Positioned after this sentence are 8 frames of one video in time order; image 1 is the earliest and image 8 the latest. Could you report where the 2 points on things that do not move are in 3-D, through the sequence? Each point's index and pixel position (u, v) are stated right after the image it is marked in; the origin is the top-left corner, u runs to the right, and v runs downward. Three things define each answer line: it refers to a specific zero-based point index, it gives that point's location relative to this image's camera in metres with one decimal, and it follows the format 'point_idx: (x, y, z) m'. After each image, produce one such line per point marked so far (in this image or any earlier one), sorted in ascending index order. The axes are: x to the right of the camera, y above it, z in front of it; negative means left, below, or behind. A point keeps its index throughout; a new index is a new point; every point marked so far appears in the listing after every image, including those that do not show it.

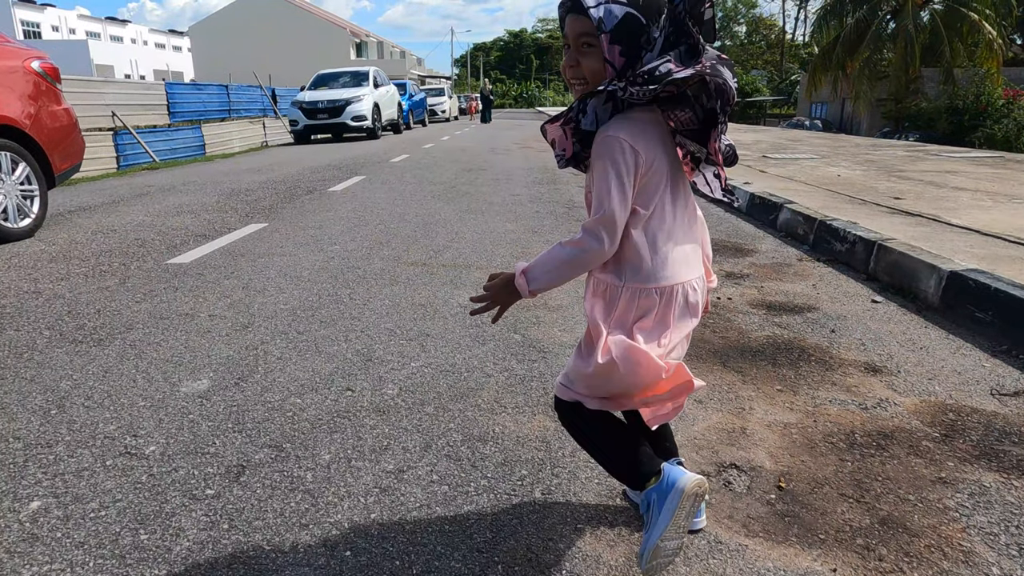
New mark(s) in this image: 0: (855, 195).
0: (+3.6, +1.0, +7.4) m
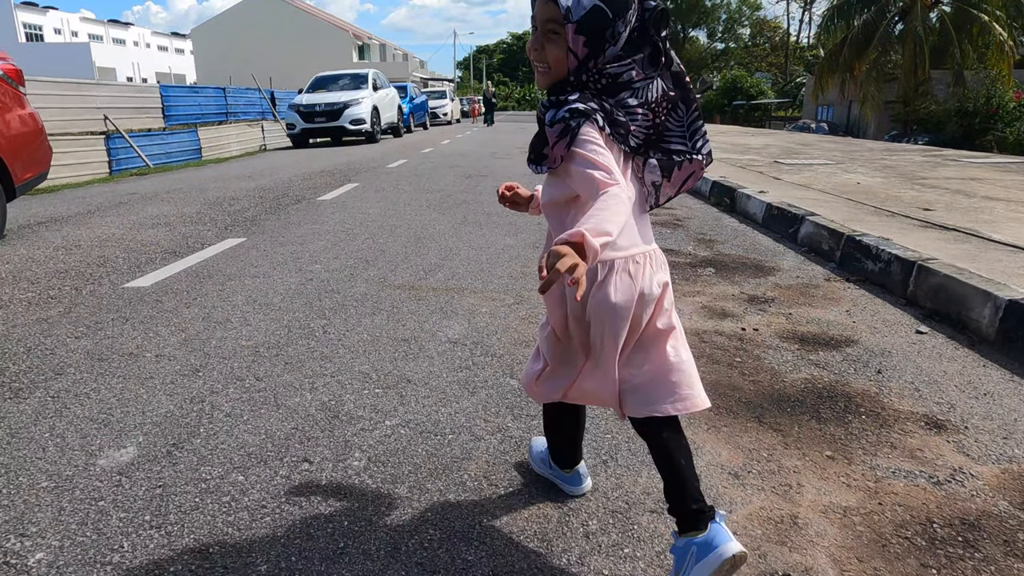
0: (+3.6, +0.8, +6.9) m
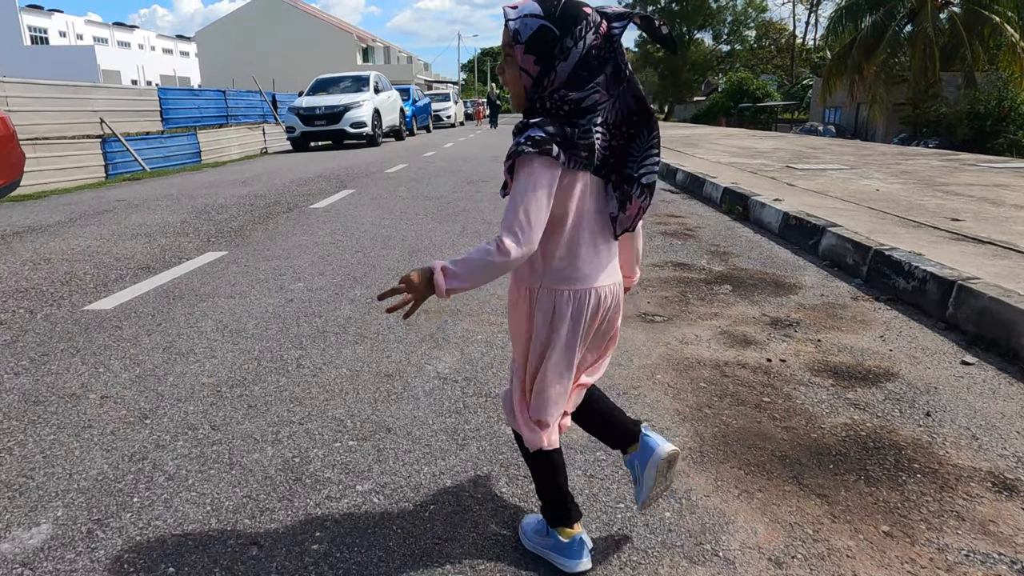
0: (+3.7, +0.7, +6.5) m
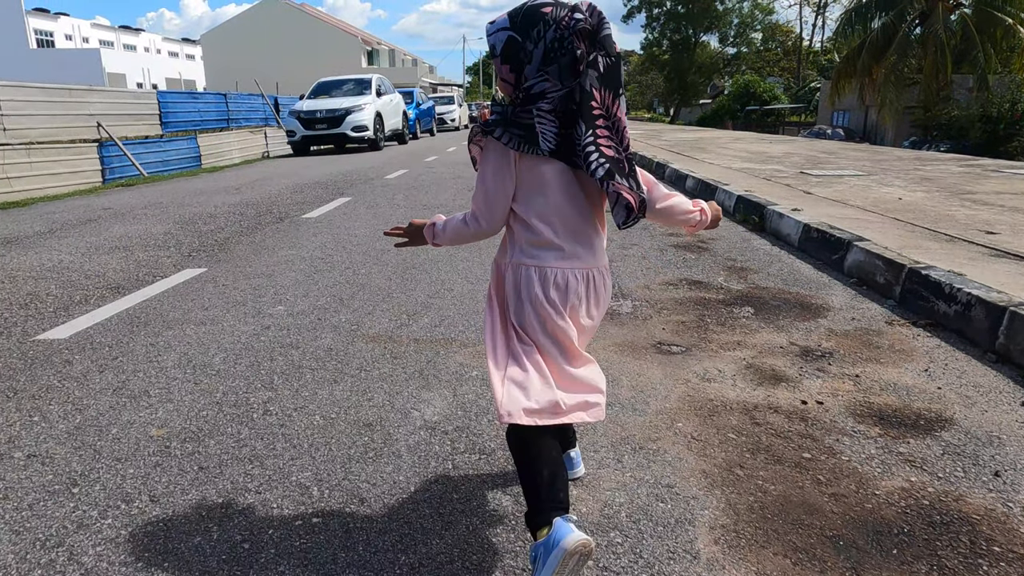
0: (+3.7, +0.5, +6.1) m
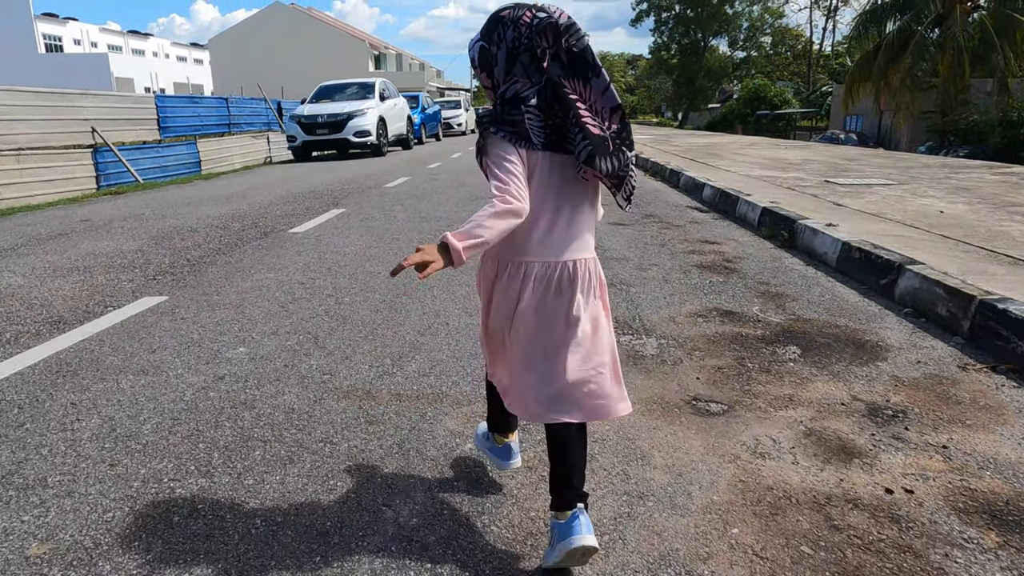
0: (+3.7, +0.3, +5.4) m
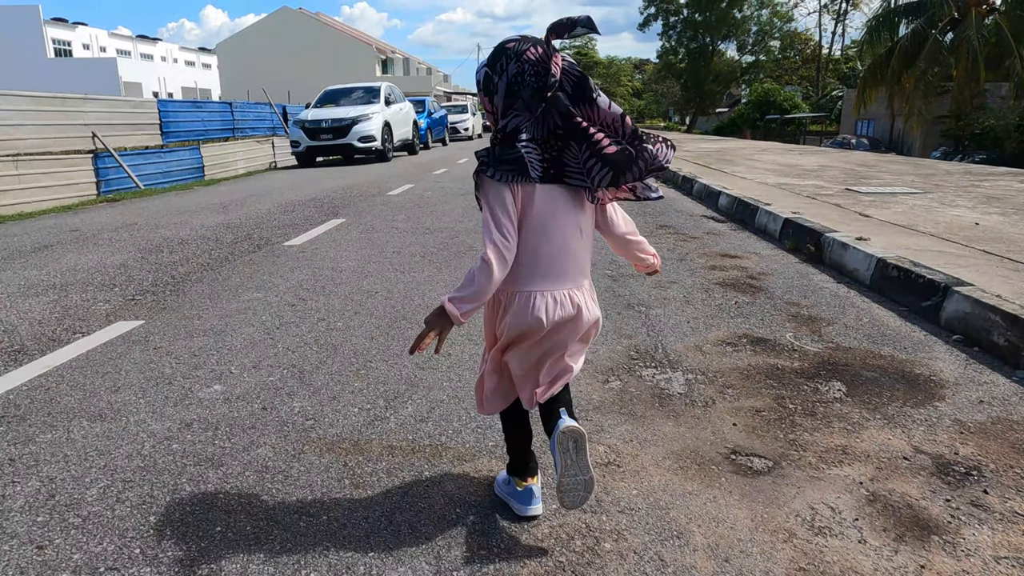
0: (+3.8, +0.2, +5.0) m
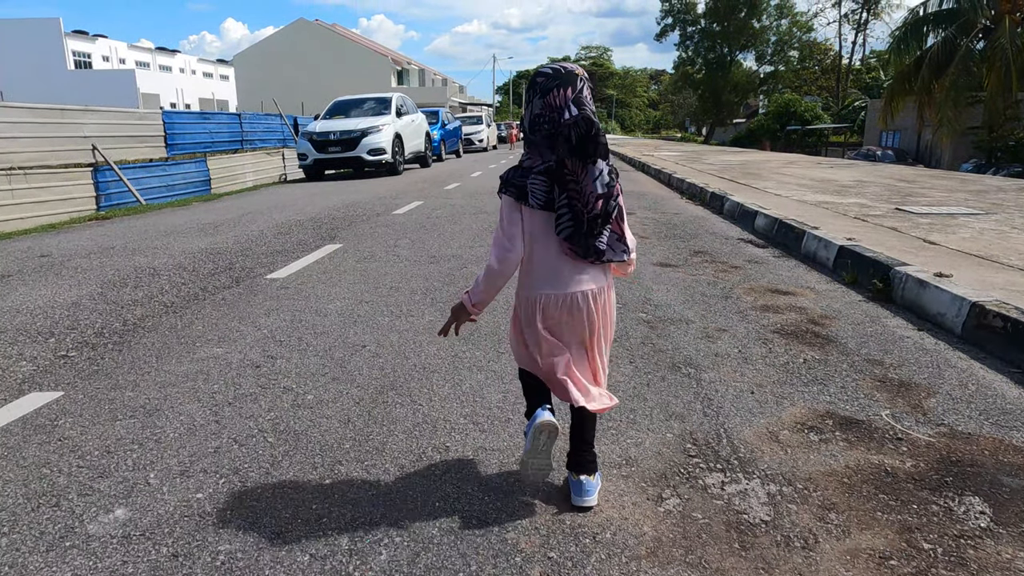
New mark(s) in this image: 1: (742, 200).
0: (+3.9, -0.2, +4.1) m
1: (+3.4, +1.3, +10.4) m
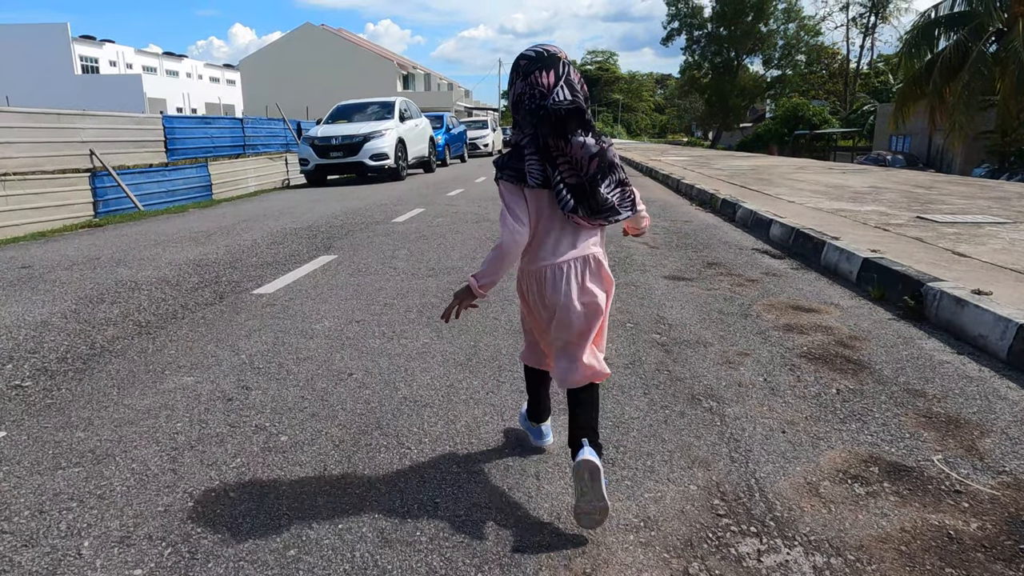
0: (+3.9, -0.3, +3.7) m
1: (+3.5, +1.1, +10.0) m
